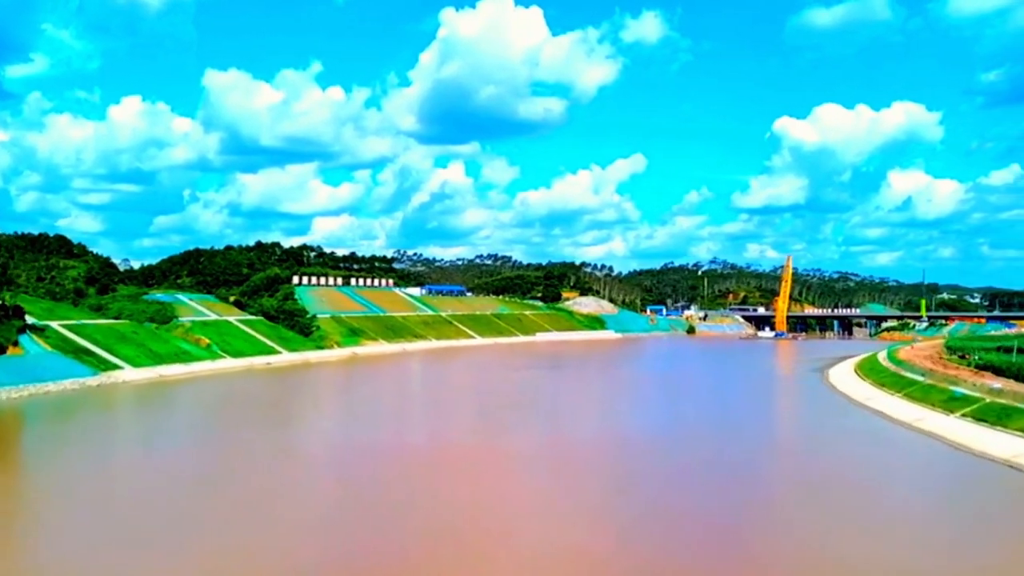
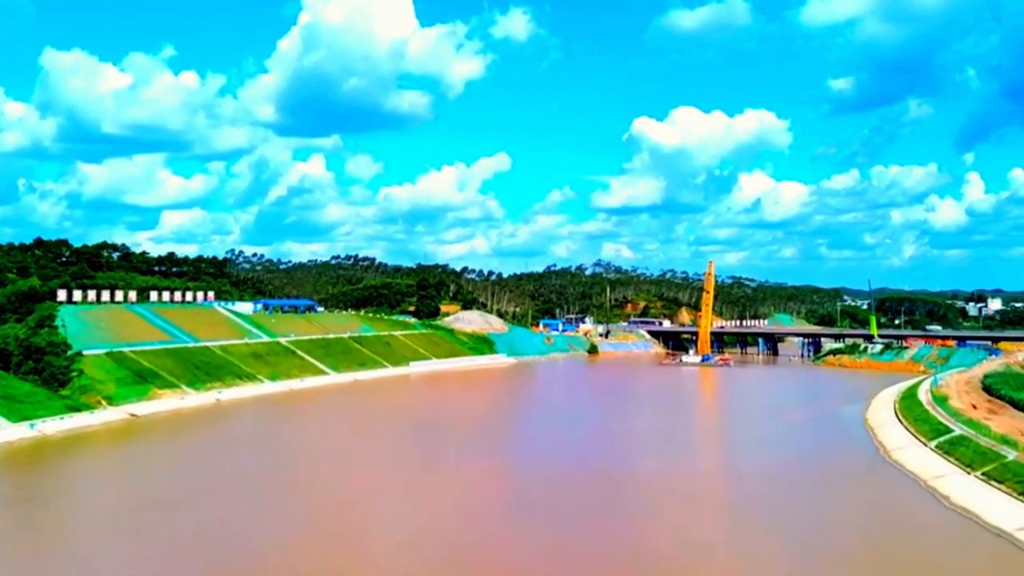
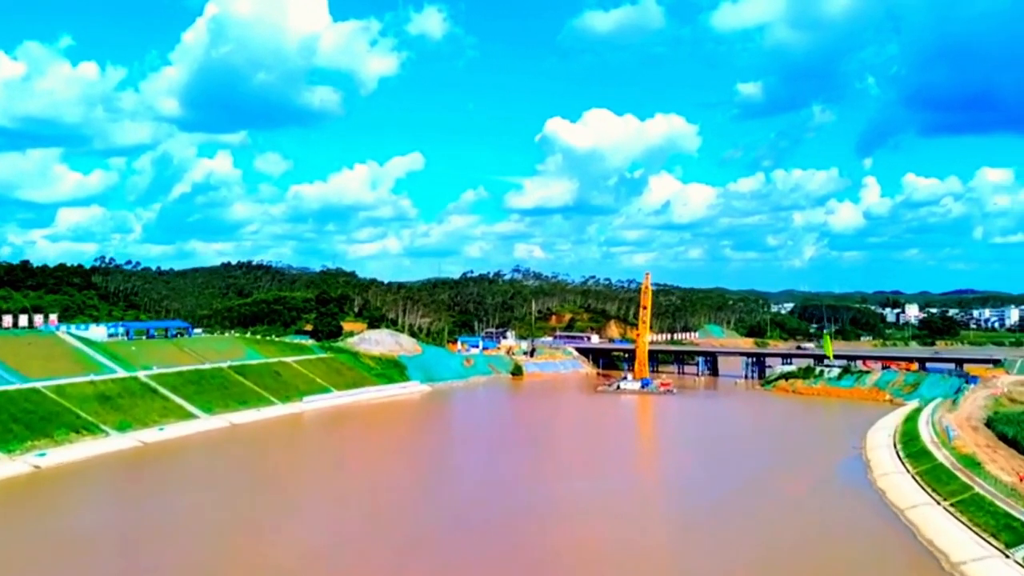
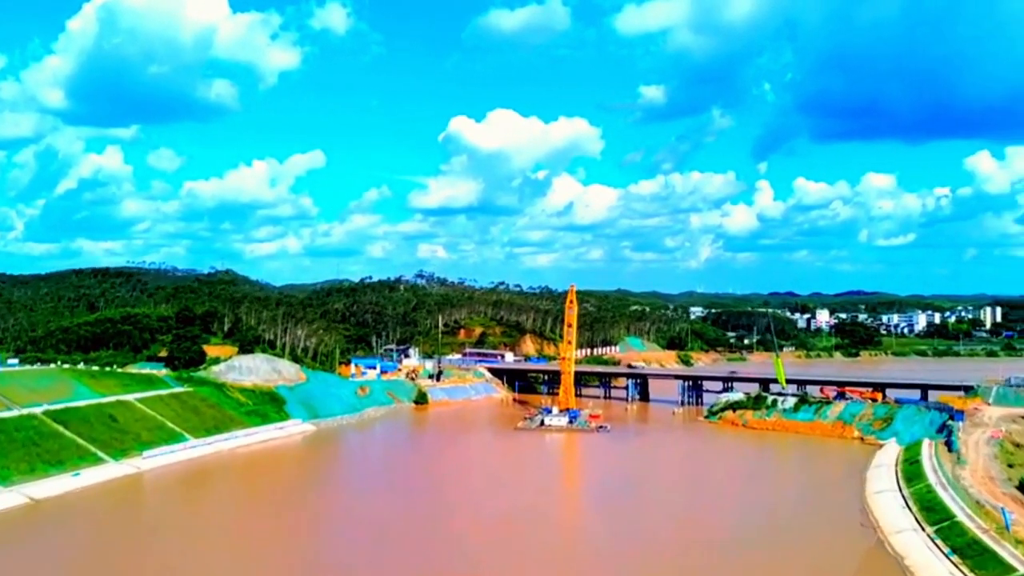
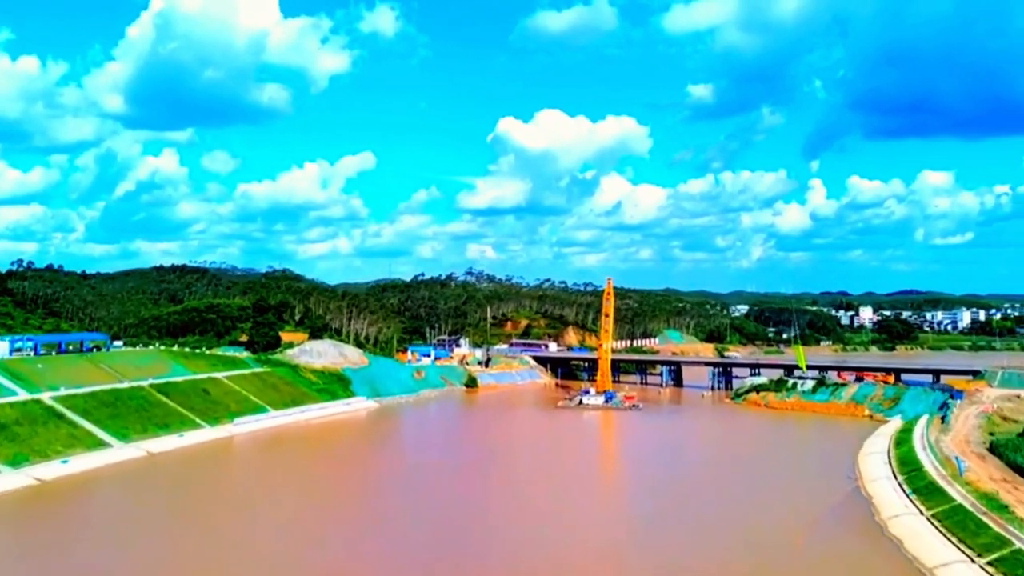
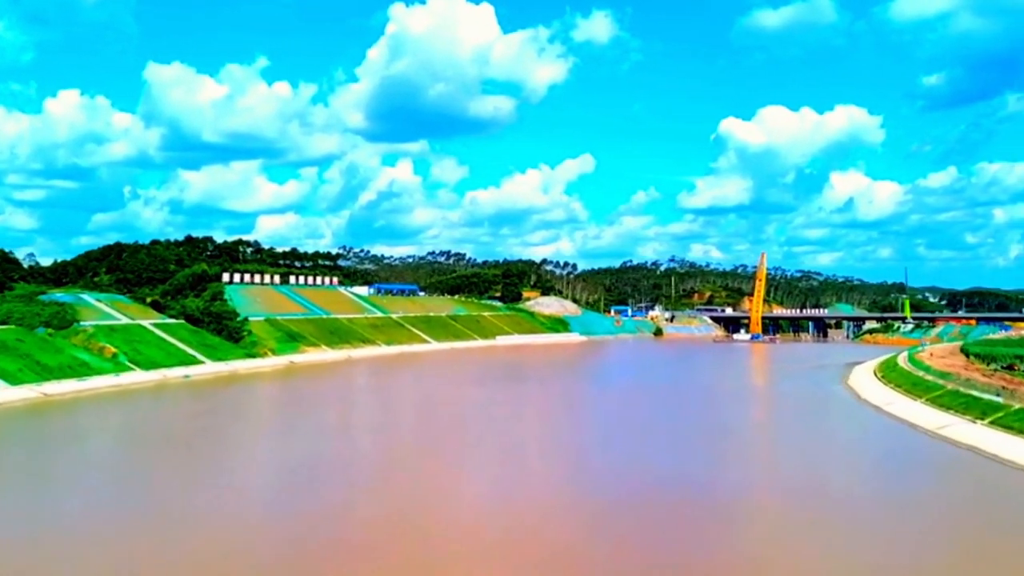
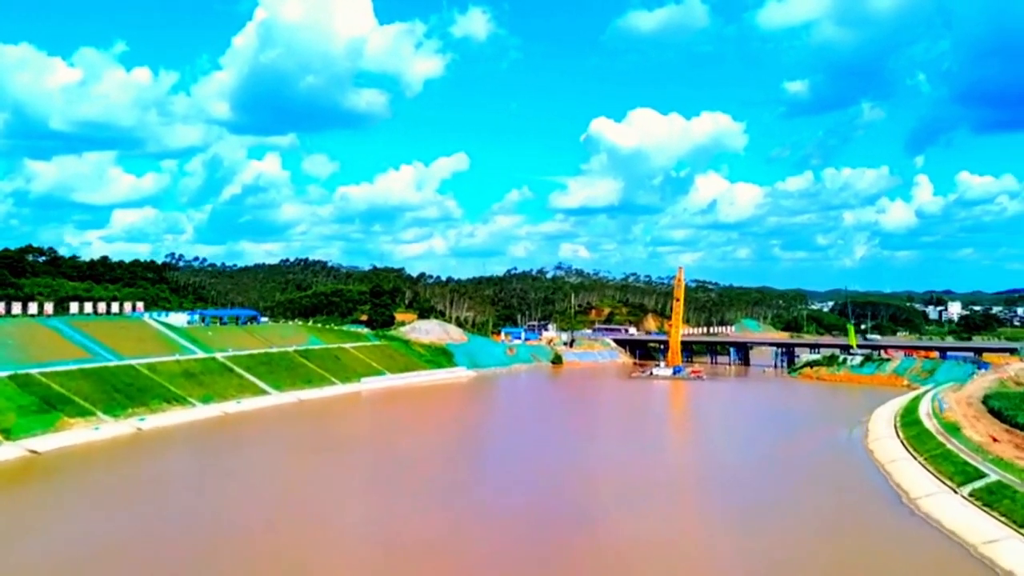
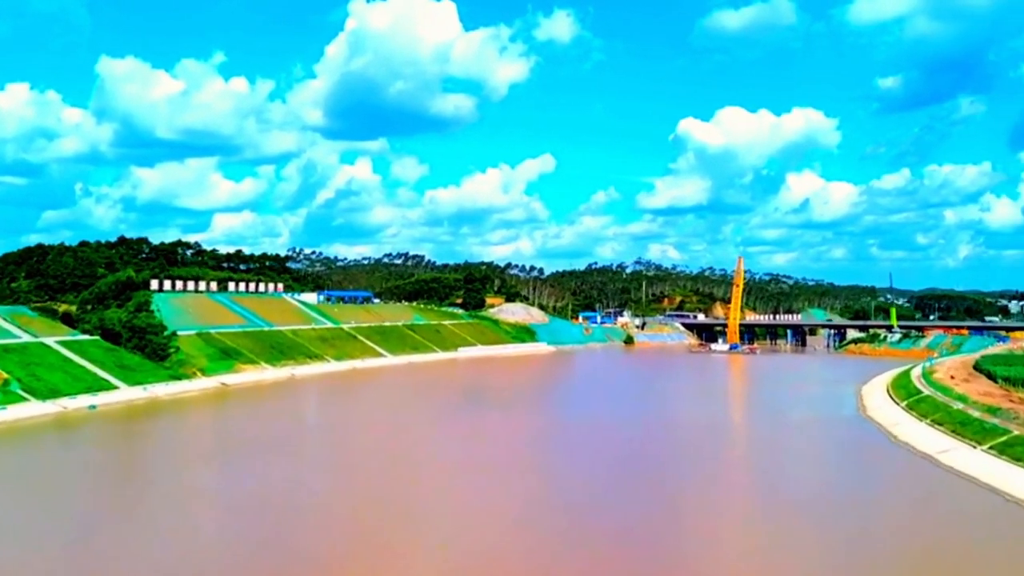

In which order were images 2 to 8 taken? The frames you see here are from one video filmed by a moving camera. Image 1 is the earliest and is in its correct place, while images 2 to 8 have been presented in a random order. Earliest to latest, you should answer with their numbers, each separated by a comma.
6, 8, 2, 7, 3, 5, 4
